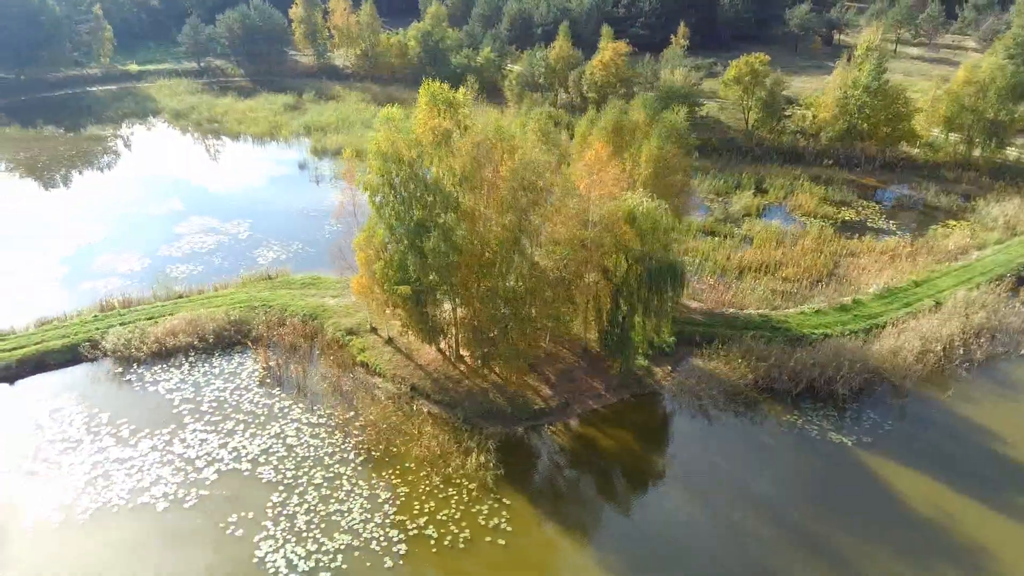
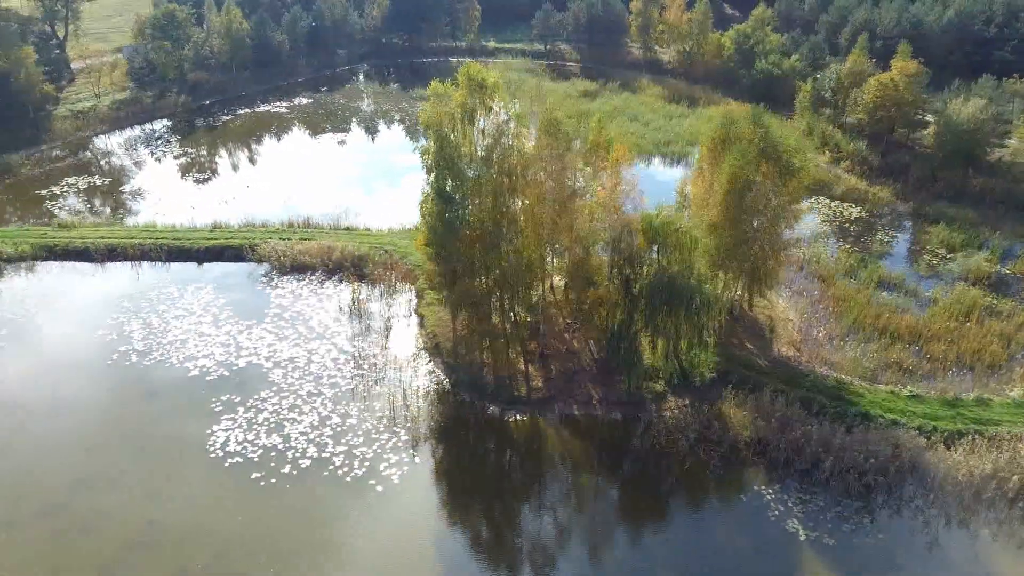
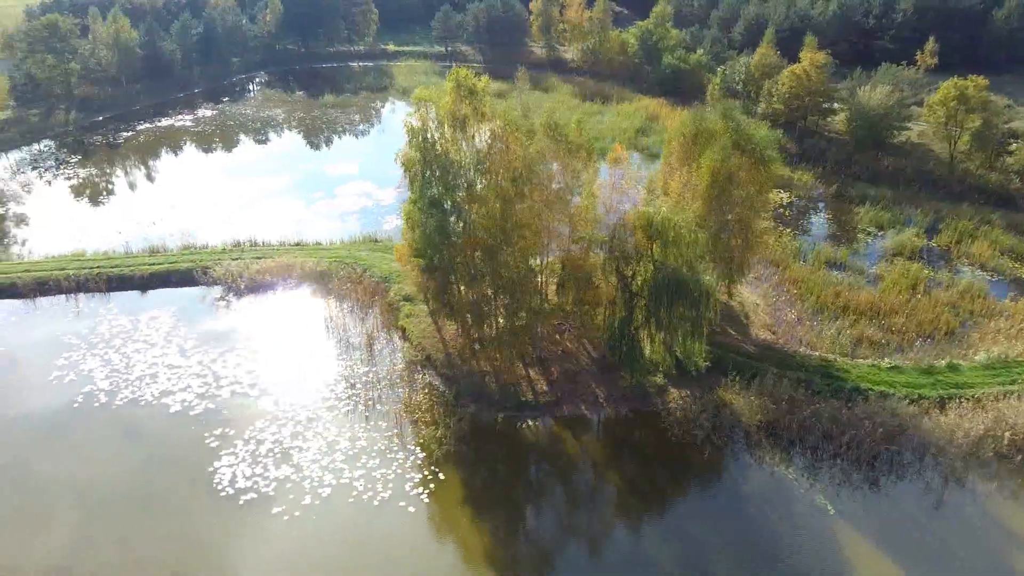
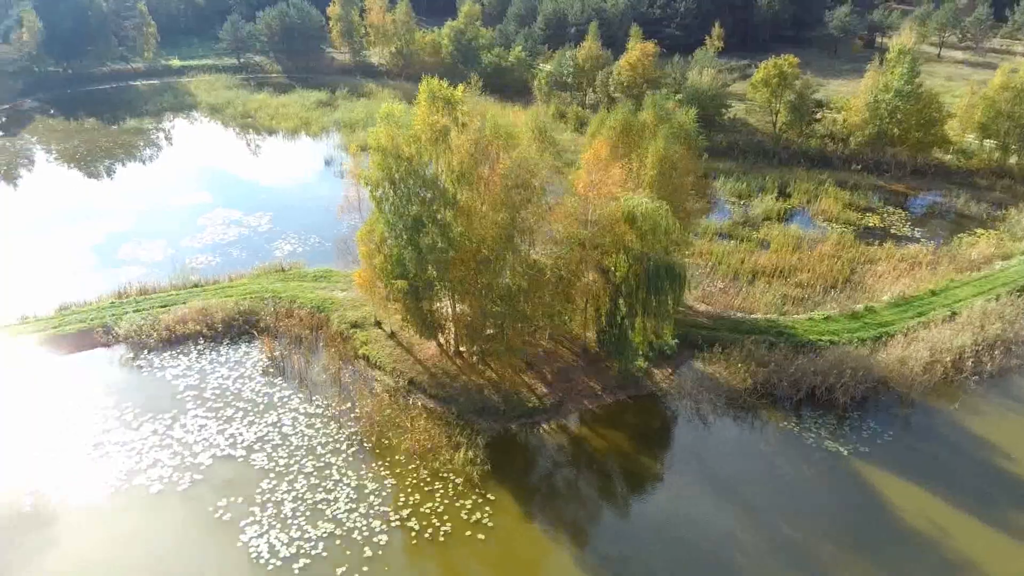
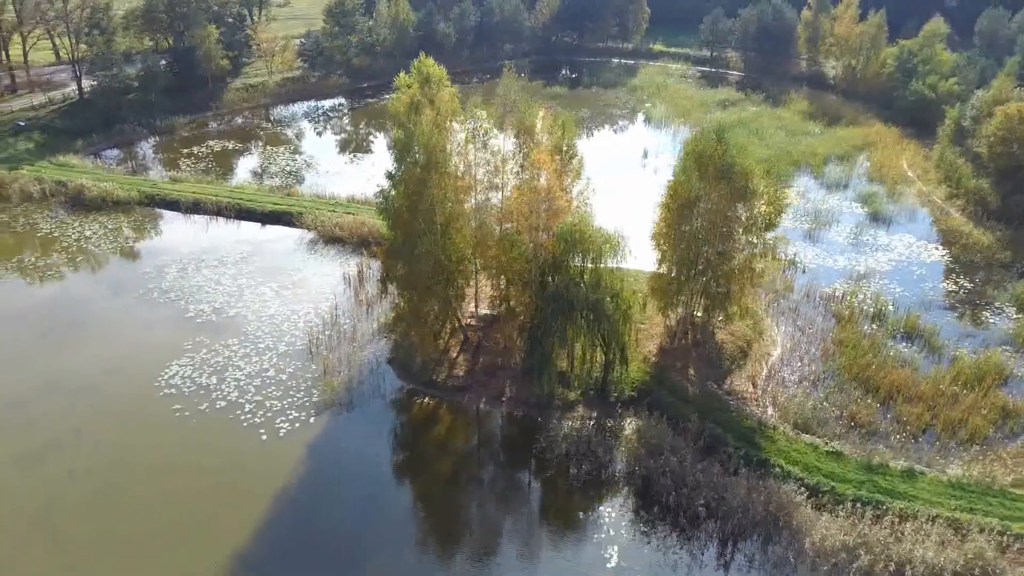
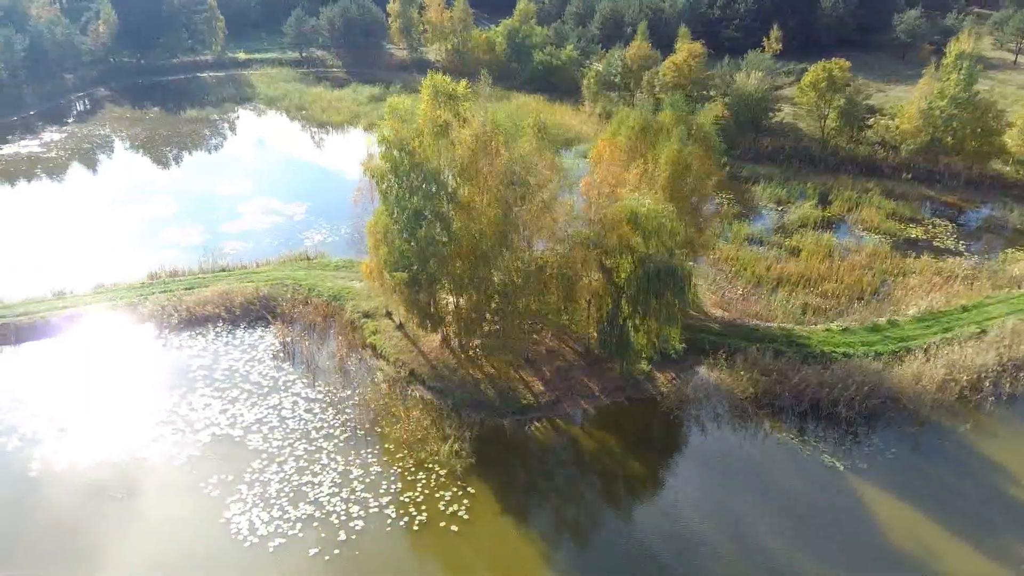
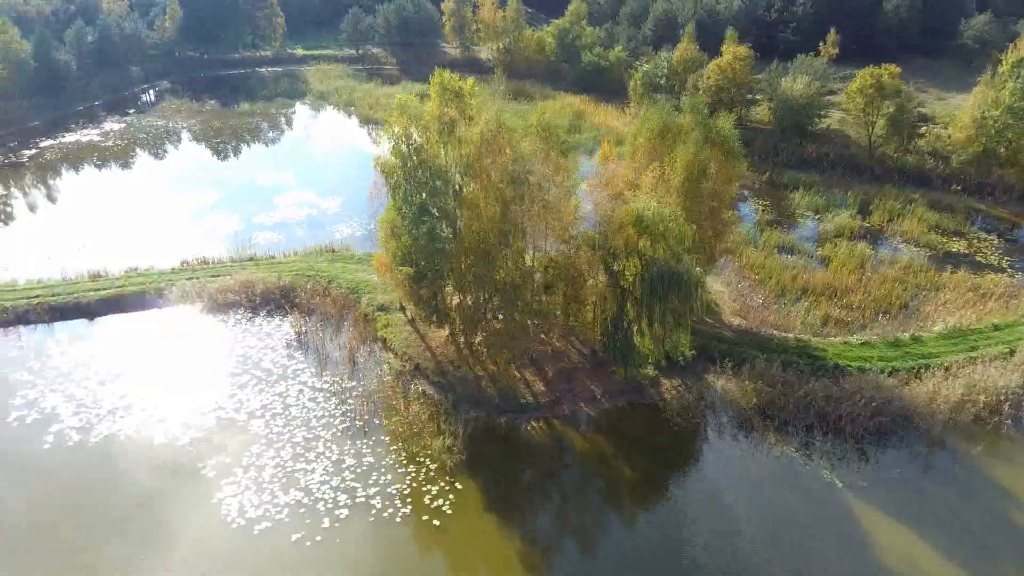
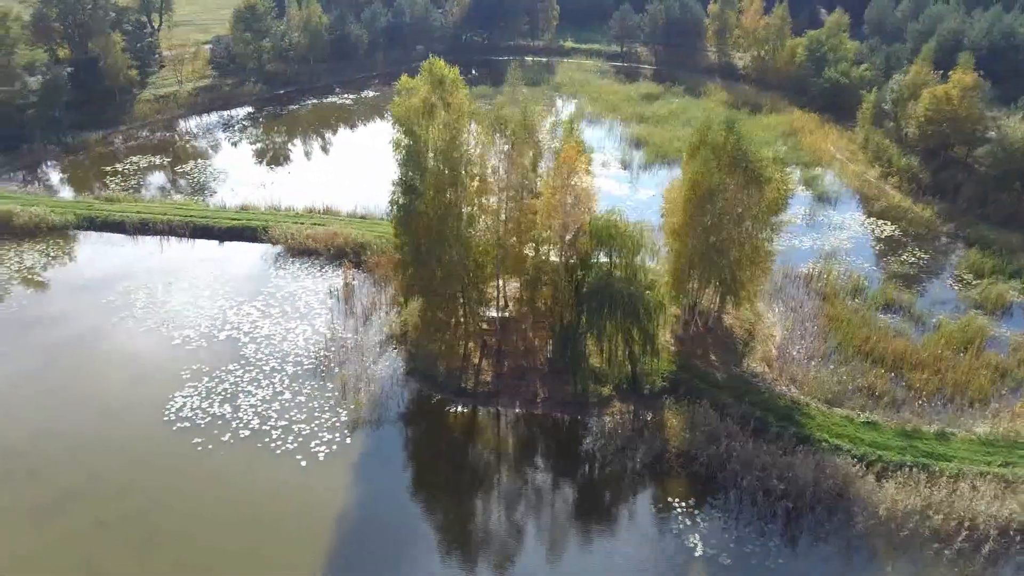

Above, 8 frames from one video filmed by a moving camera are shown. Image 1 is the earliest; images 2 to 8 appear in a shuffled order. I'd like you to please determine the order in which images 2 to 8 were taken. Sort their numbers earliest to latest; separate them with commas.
4, 6, 7, 3, 2, 8, 5
